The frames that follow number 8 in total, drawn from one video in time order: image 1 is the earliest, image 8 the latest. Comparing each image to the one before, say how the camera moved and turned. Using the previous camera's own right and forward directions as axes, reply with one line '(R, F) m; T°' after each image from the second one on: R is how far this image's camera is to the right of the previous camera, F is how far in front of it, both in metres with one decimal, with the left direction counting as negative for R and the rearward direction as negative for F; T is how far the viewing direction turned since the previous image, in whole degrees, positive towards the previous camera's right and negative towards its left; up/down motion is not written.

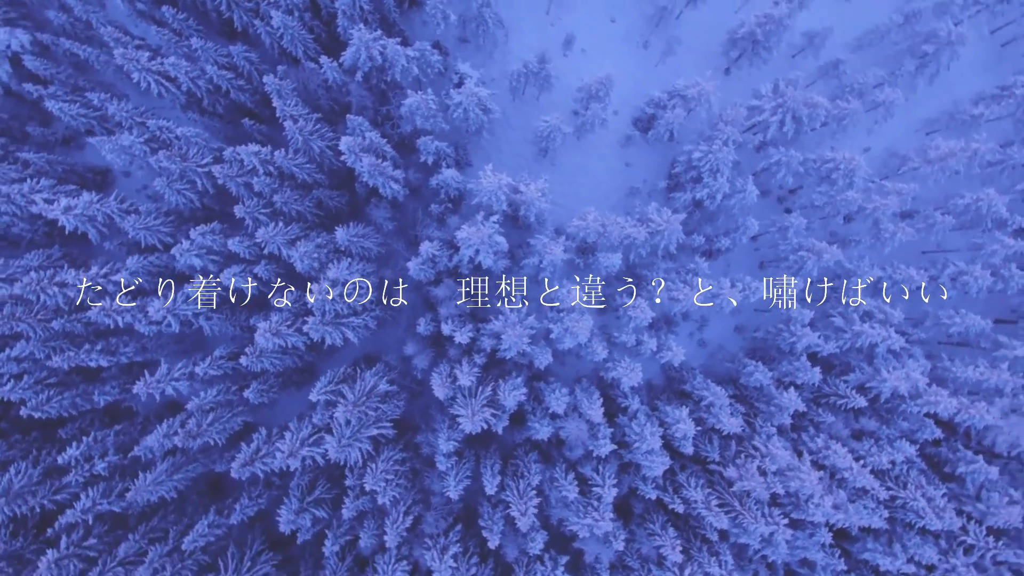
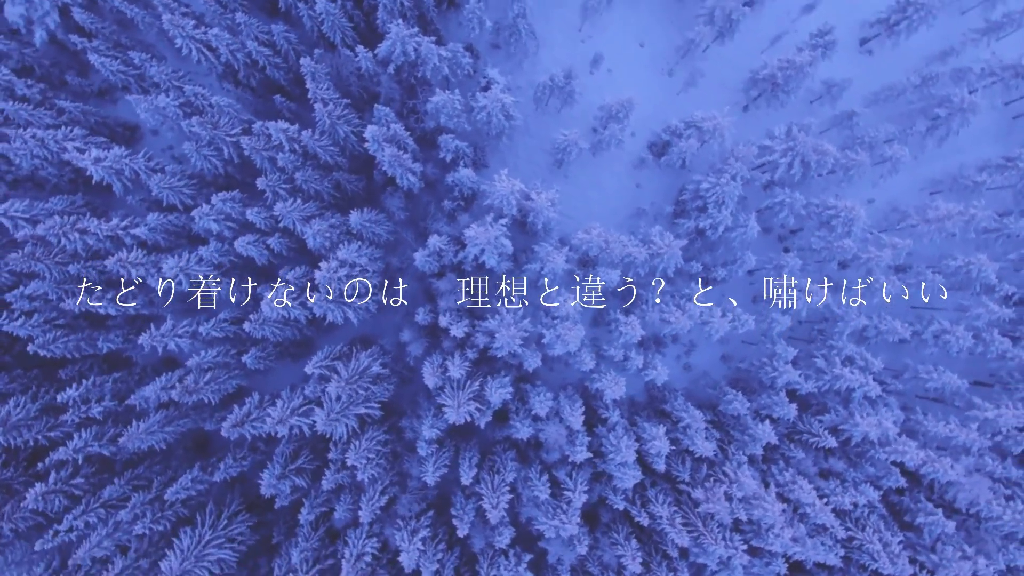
(0.0, -0.4) m; 0°
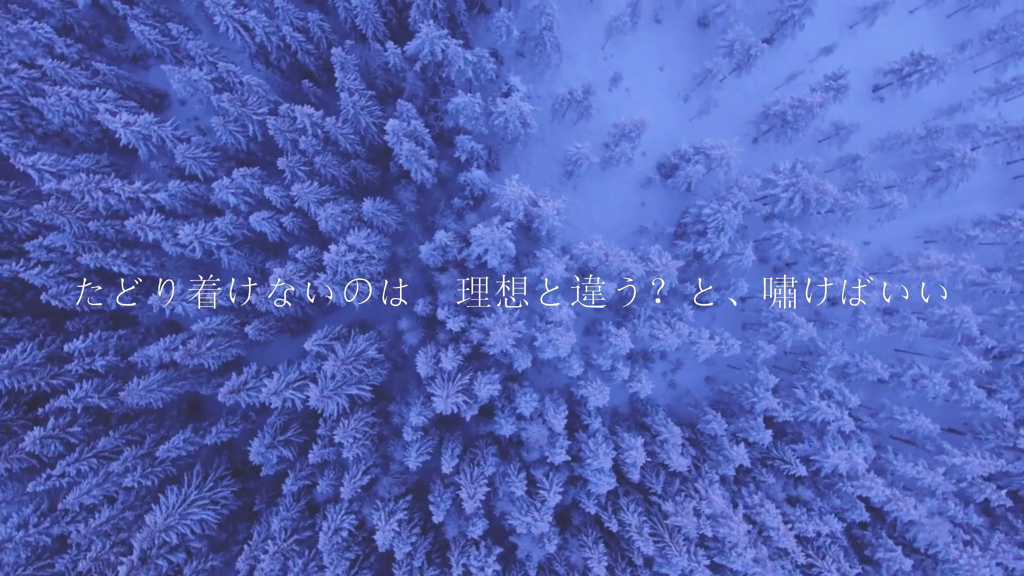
(0.0, -0.4) m; 0°
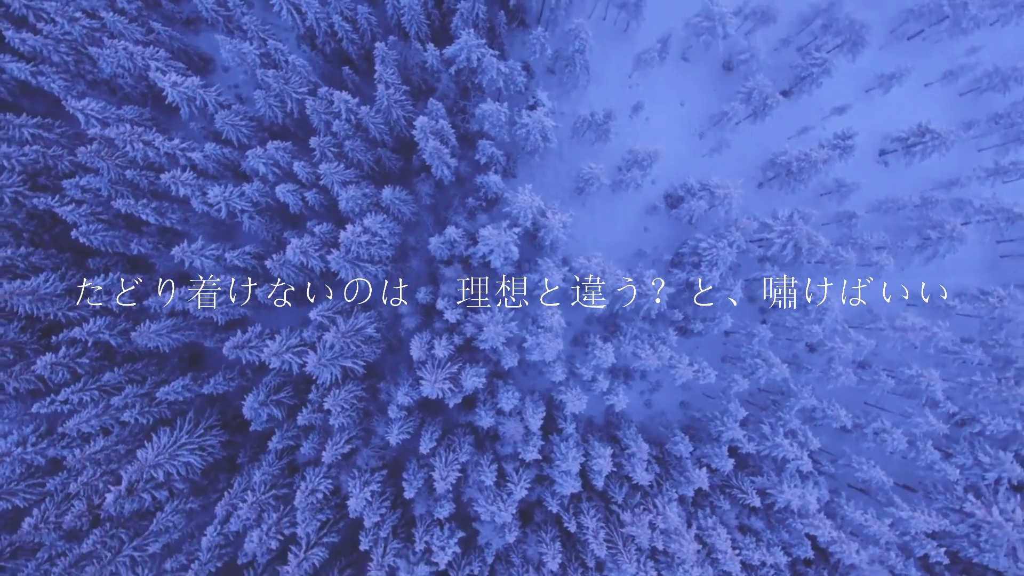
(0.0, -0.7) m; 0°
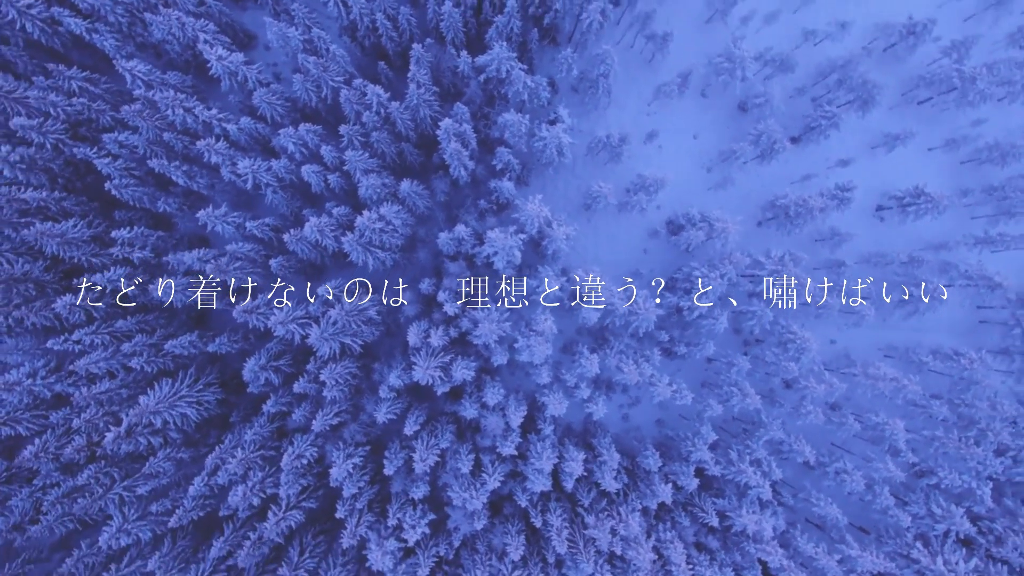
(0.0, -0.6) m; 0°
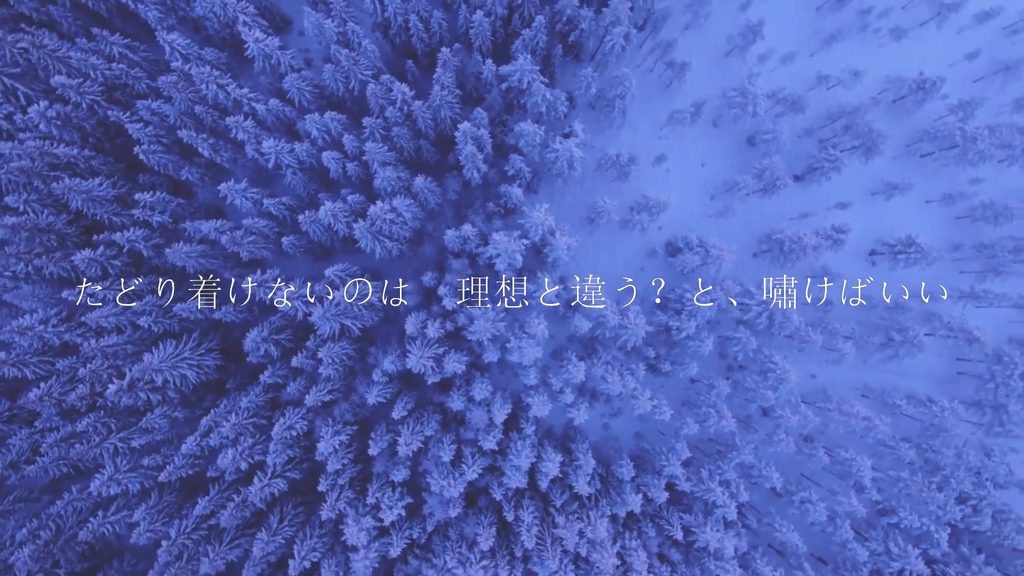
(0.0, -0.5) m; 0°
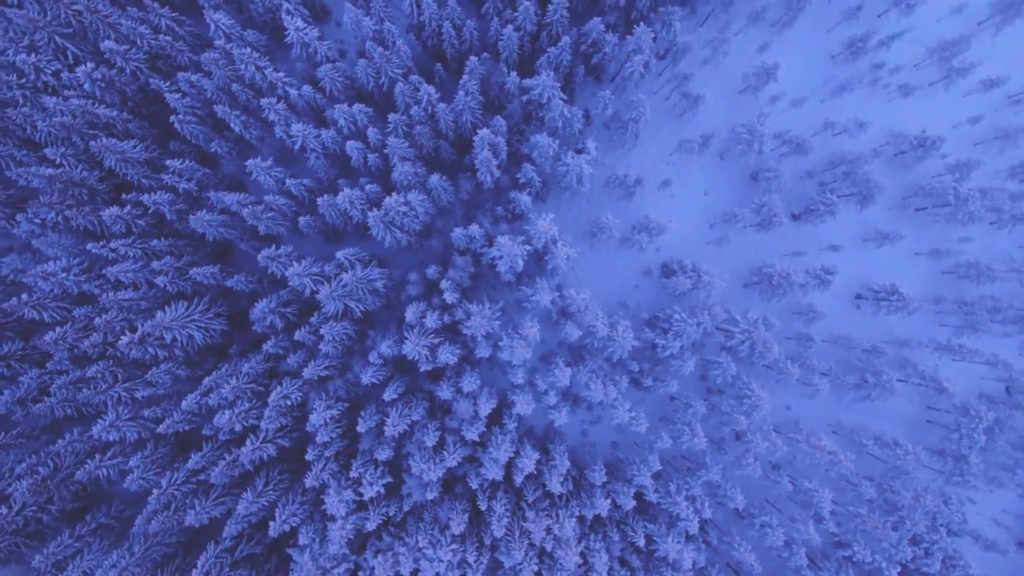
(0.0, -0.7) m; 0°
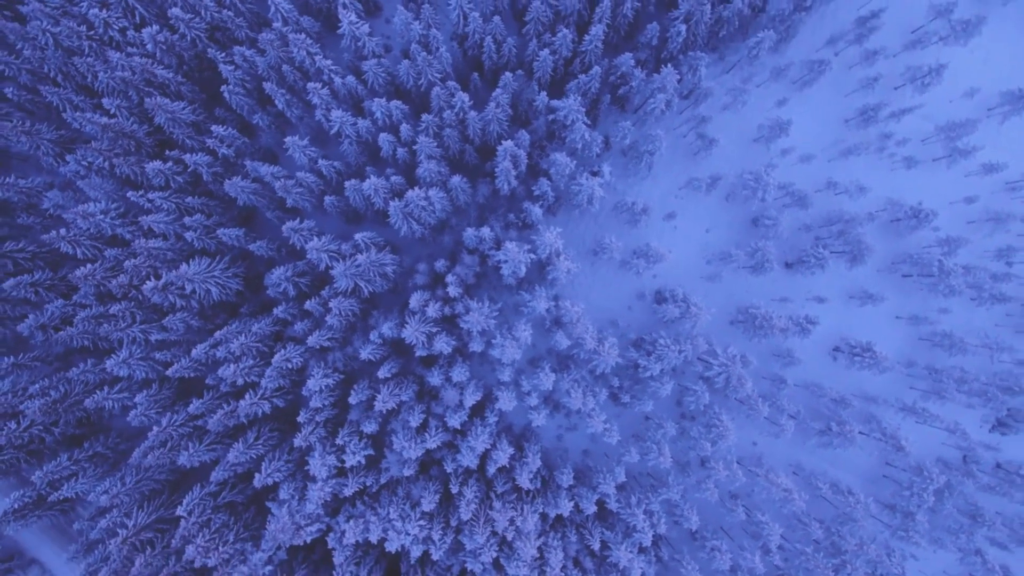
(0.0, -0.9) m; 0°
